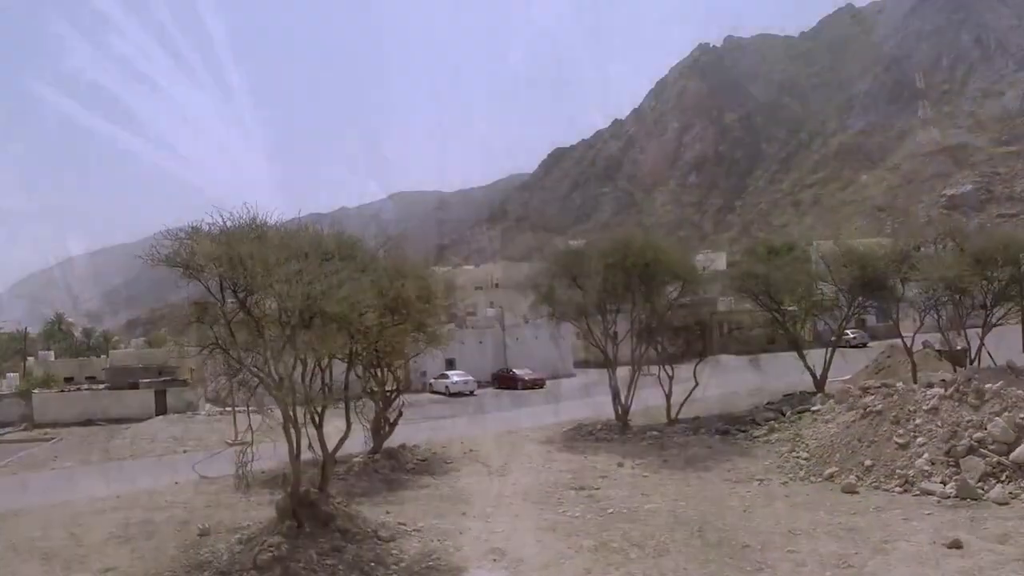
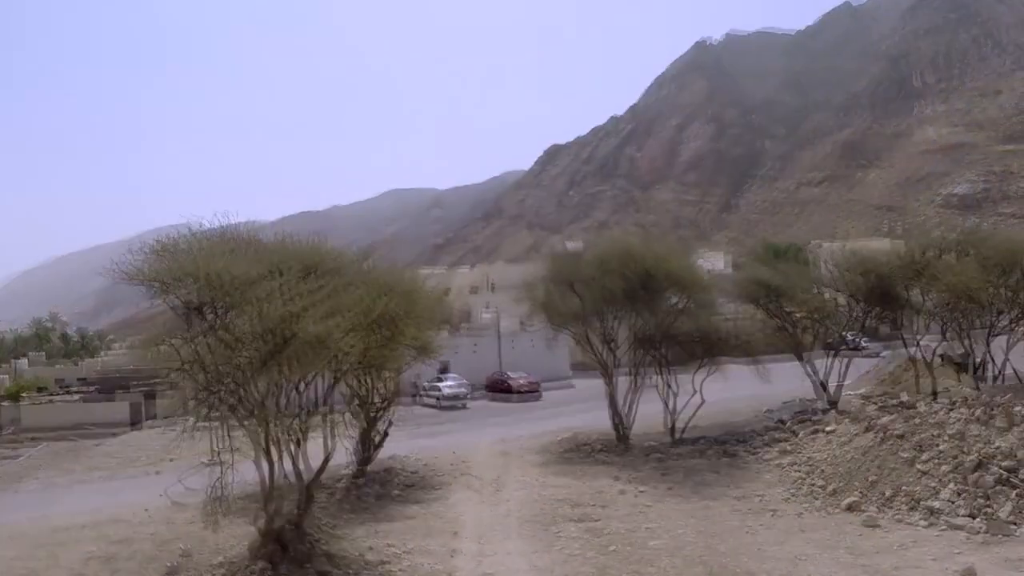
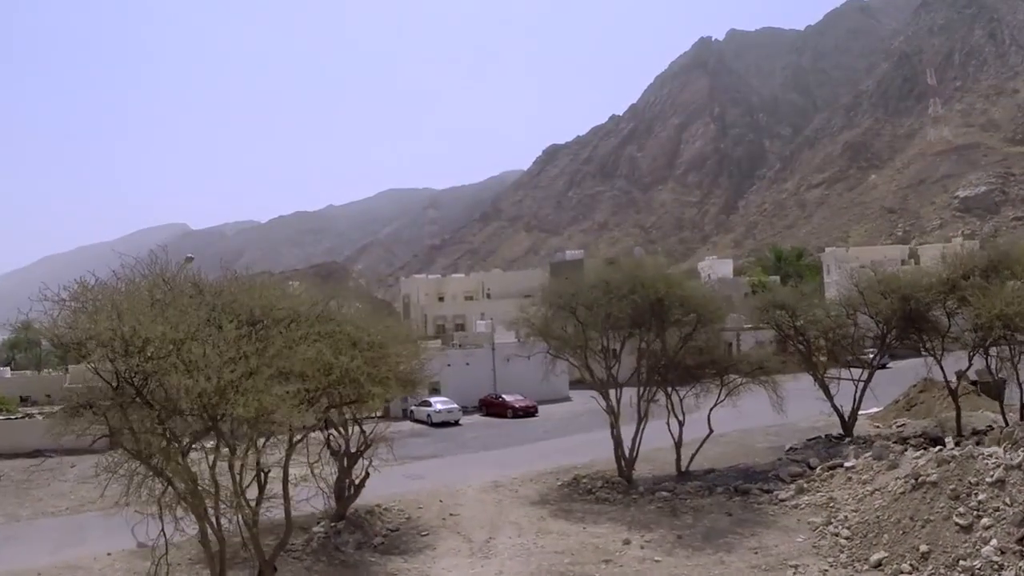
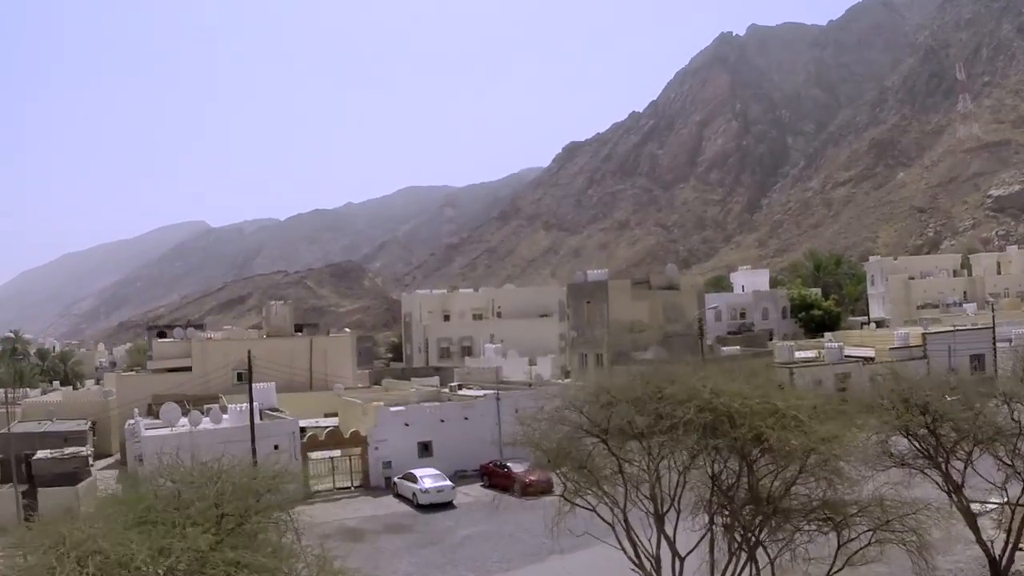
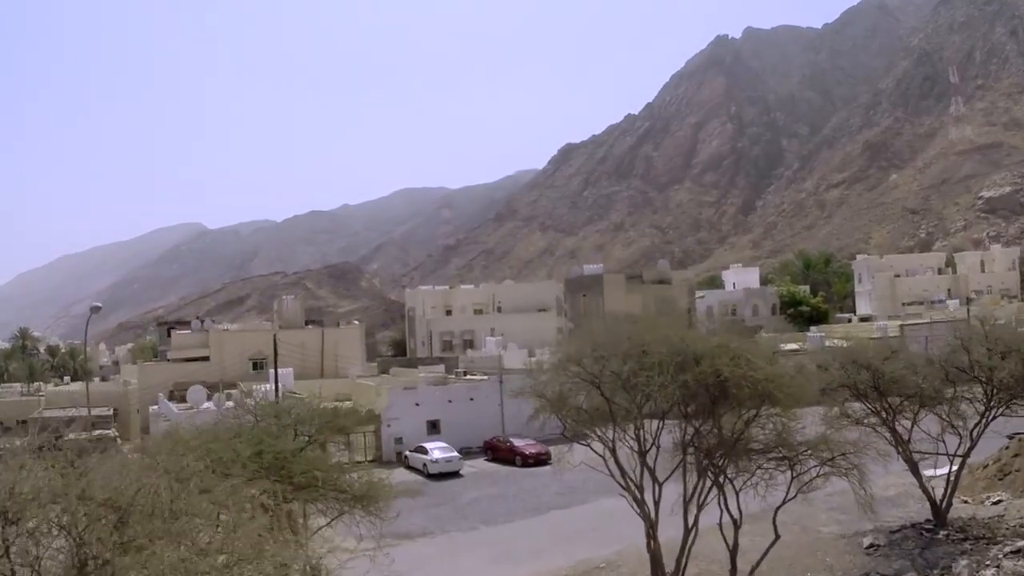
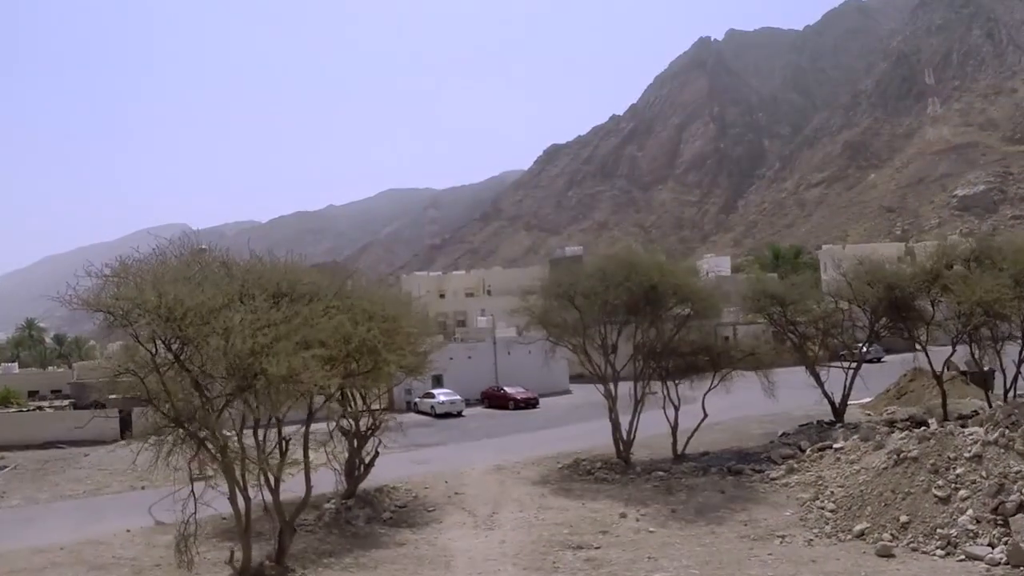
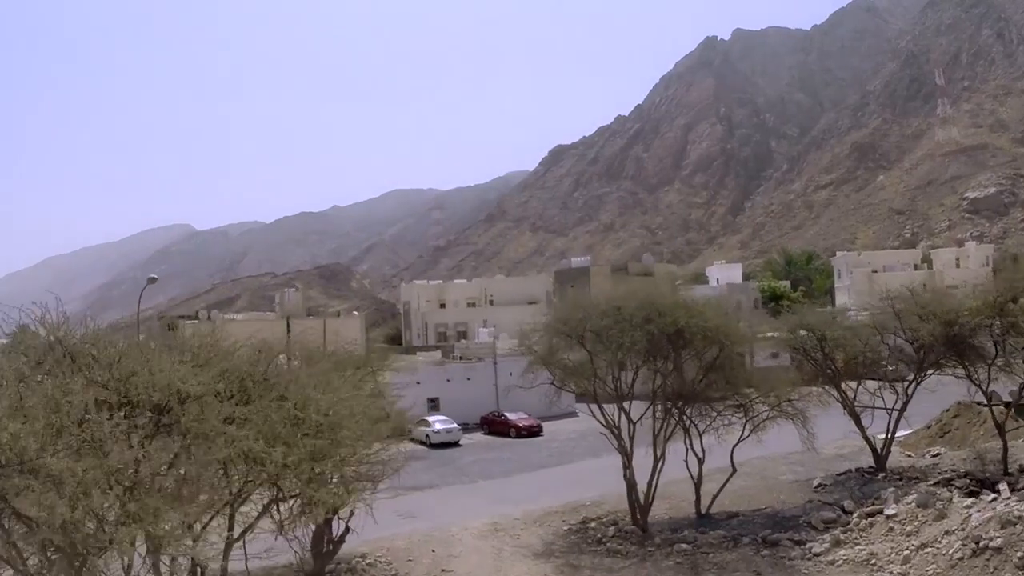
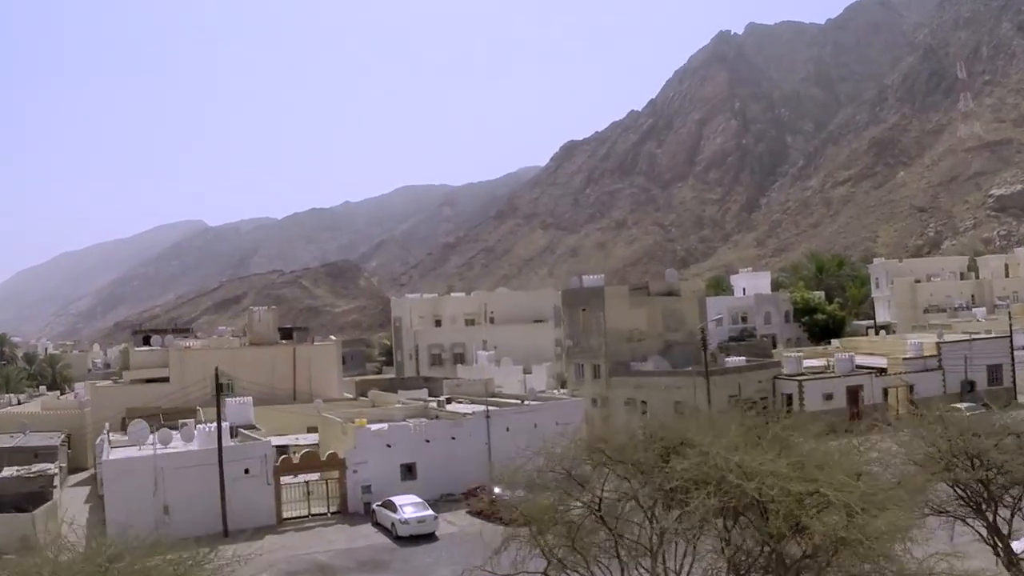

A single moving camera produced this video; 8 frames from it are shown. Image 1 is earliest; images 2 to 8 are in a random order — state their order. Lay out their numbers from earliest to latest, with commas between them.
2, 6, 3, 7, 5, 4, 8
